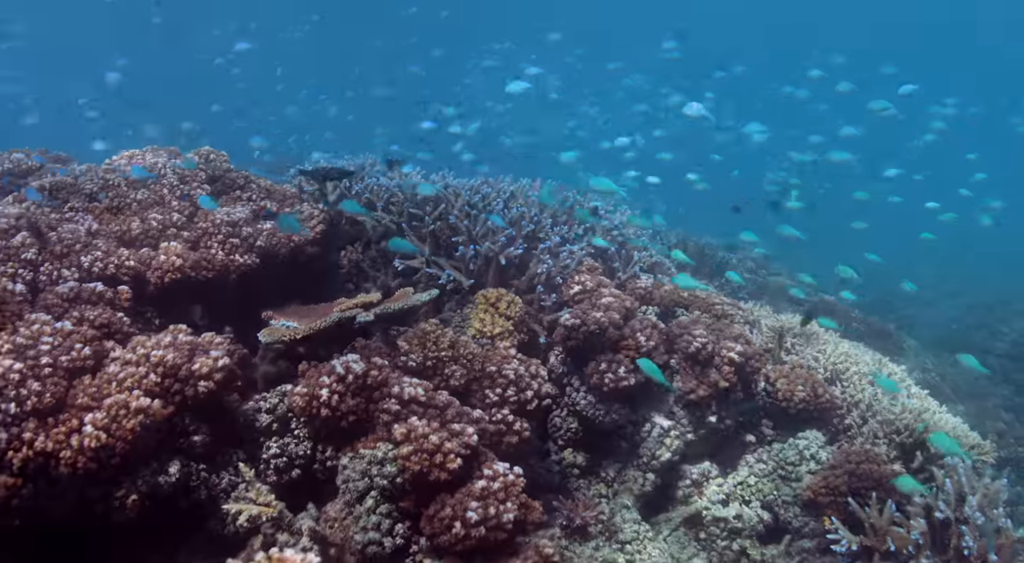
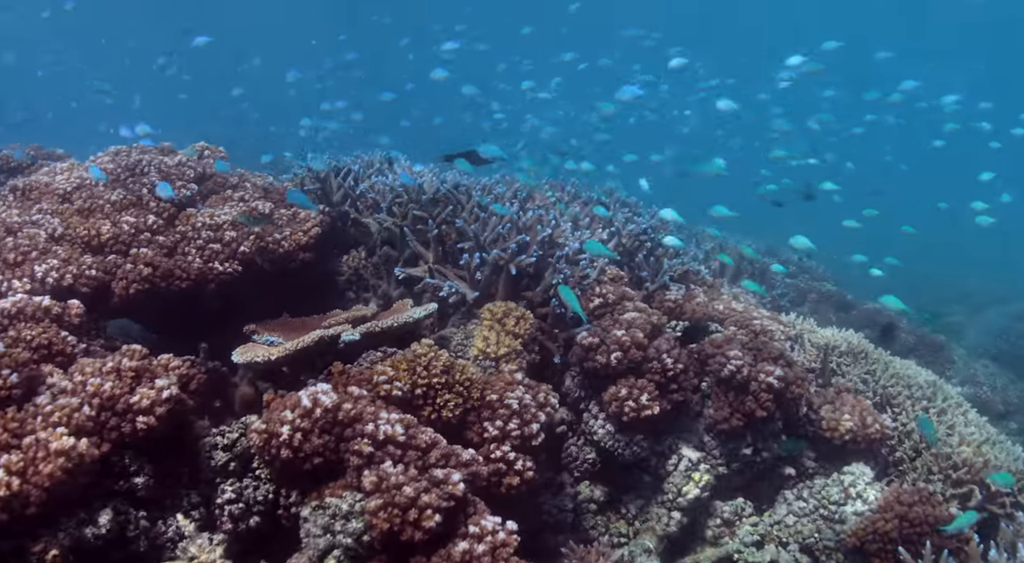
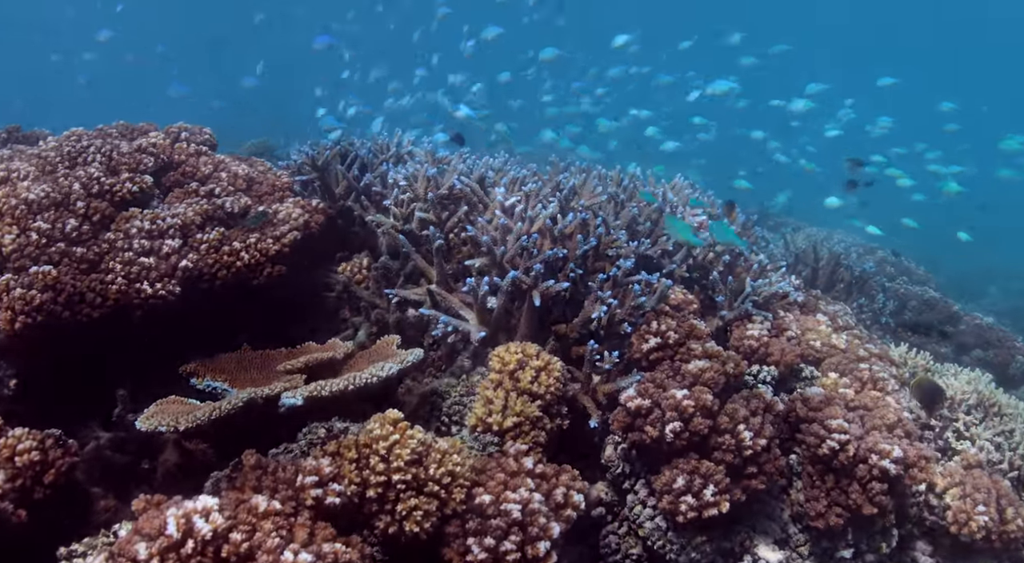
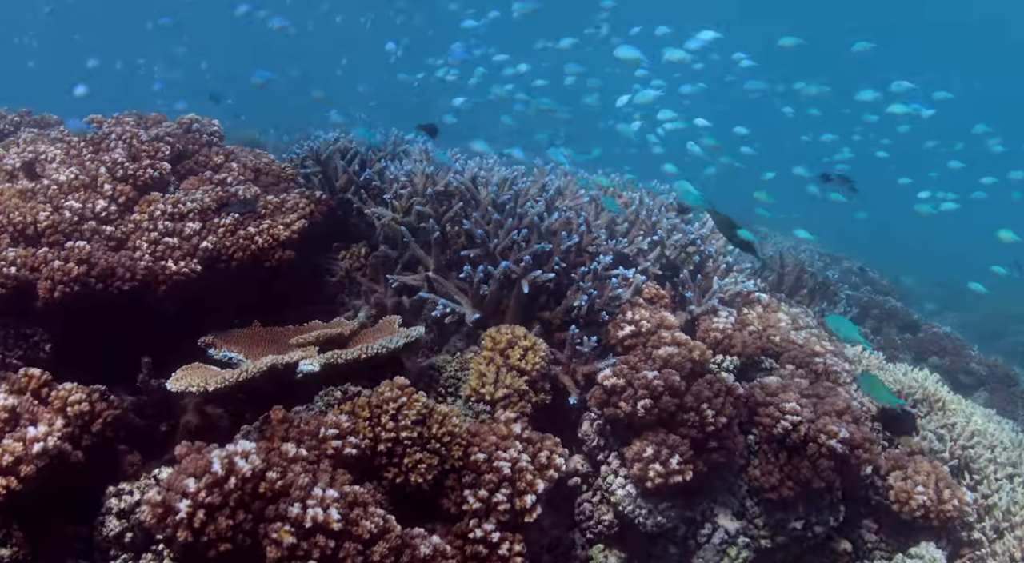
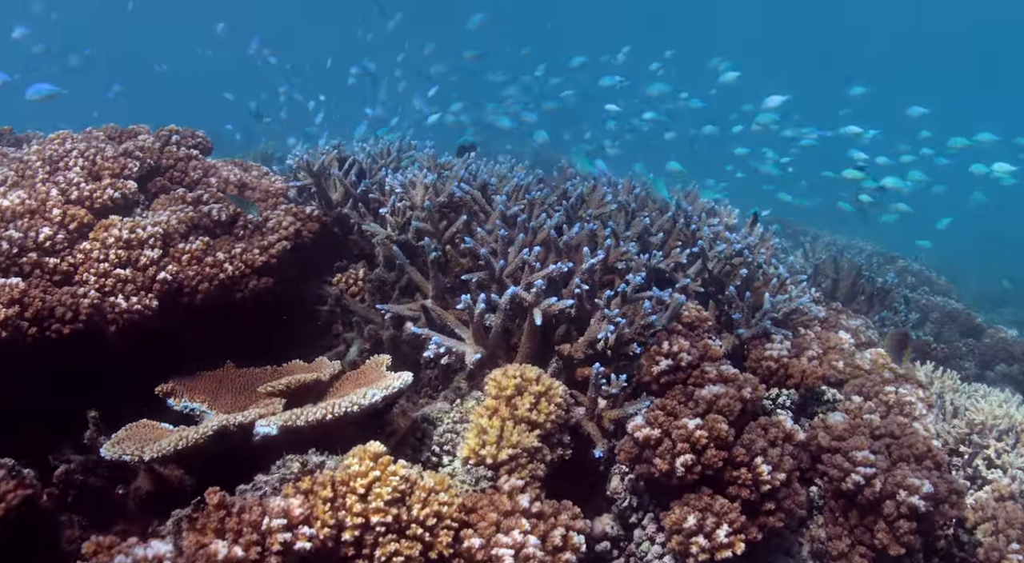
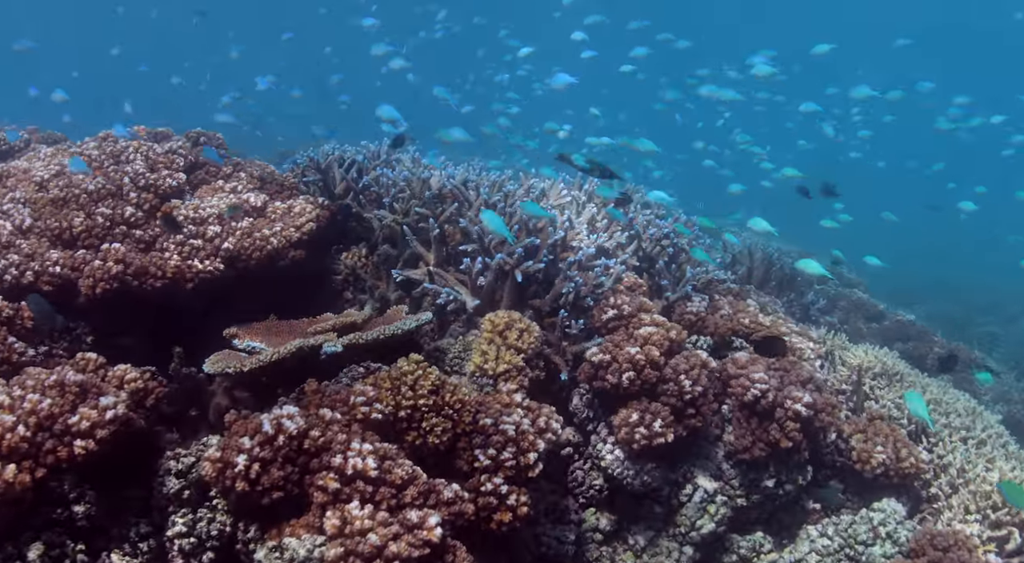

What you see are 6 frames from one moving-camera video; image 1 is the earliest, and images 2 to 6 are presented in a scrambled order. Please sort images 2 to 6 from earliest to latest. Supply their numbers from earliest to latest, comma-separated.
2, 6, 4, 3, 5
